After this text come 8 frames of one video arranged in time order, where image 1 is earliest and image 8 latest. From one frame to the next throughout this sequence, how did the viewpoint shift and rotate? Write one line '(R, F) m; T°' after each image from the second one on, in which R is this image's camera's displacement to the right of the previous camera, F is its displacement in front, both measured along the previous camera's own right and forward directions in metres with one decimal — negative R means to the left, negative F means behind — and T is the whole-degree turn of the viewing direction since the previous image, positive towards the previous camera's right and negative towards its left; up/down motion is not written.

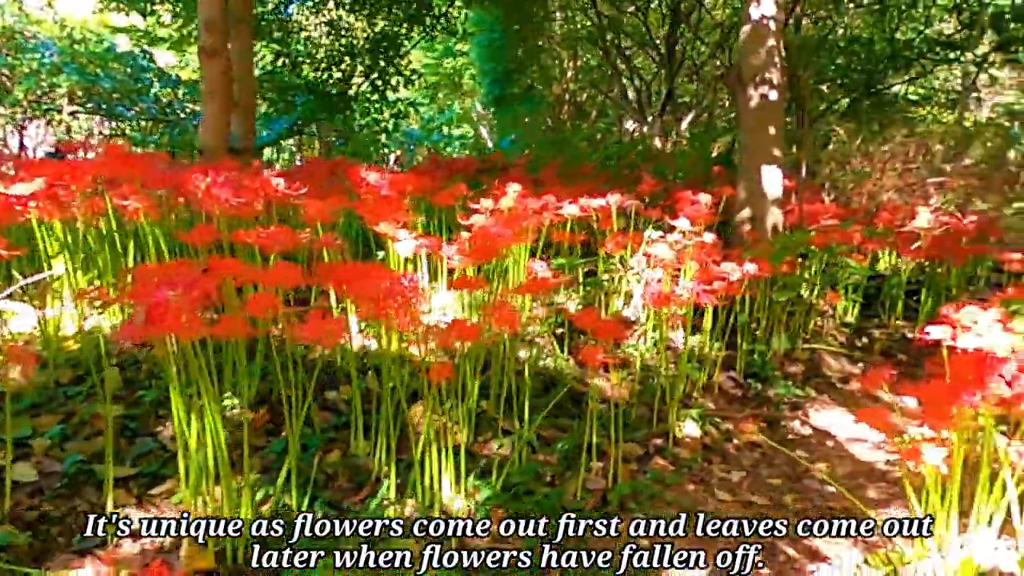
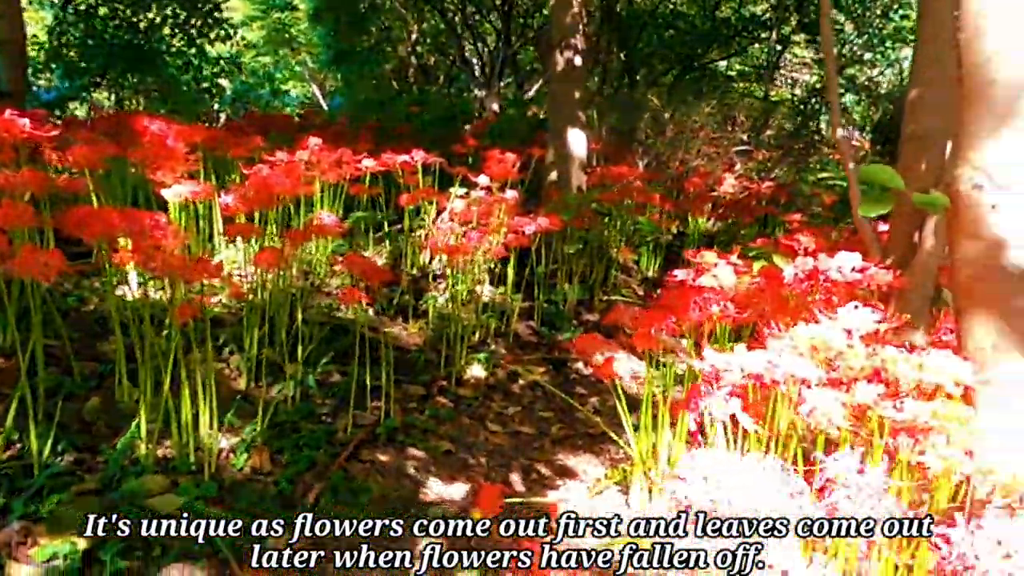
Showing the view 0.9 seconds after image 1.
(+0.3, -0.2) m; +11°
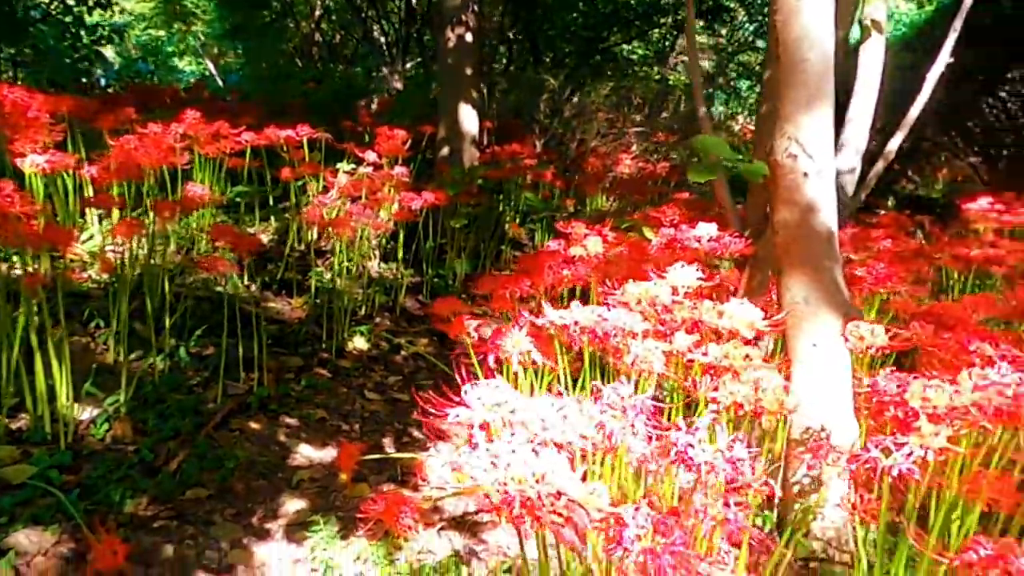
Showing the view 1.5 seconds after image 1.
(+0.2, -0.1) m; +6°
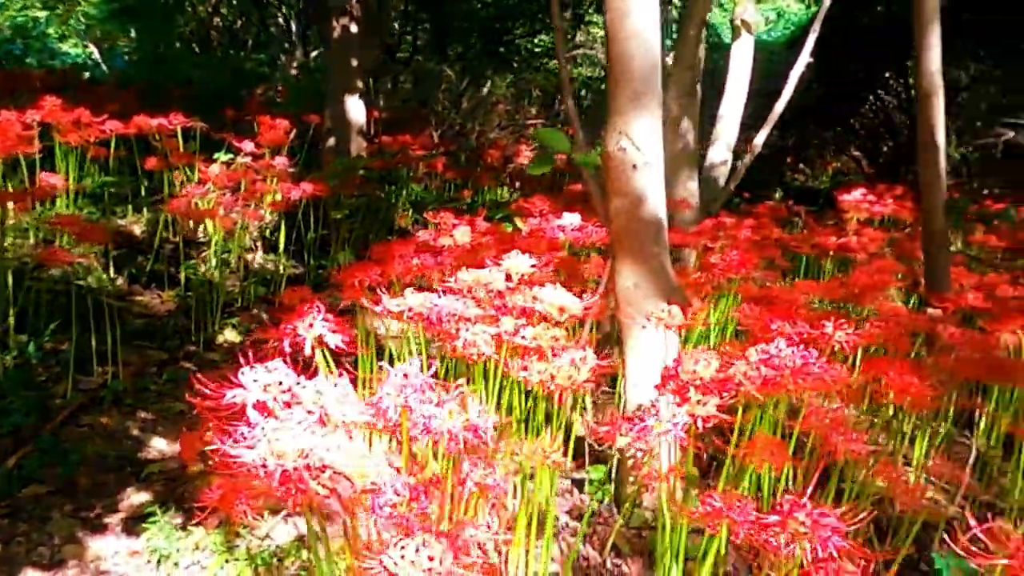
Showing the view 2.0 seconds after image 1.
(+0.2, -0.1) m; +6°
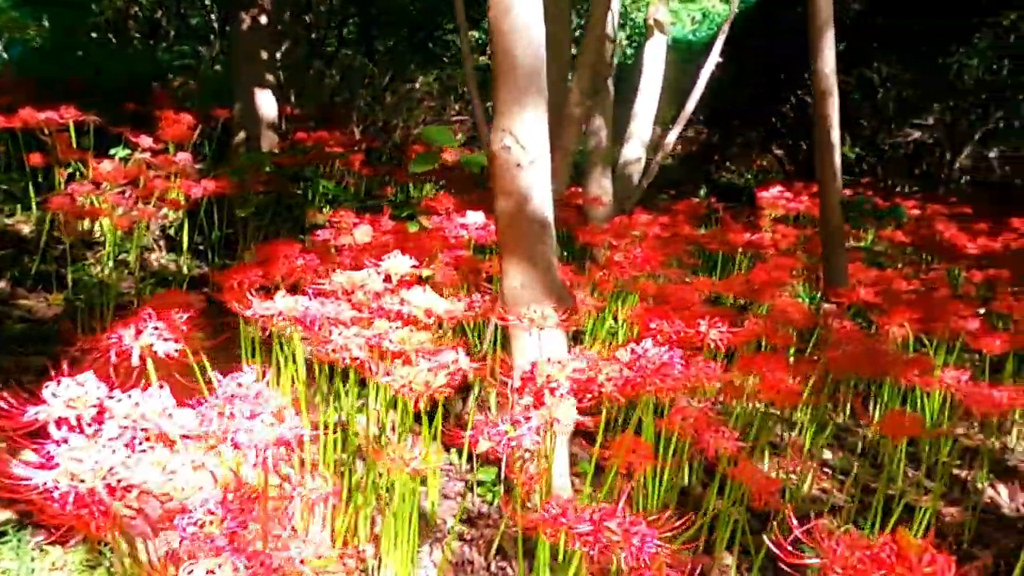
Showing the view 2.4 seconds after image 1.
(+0.1, 0.0) m; +5°
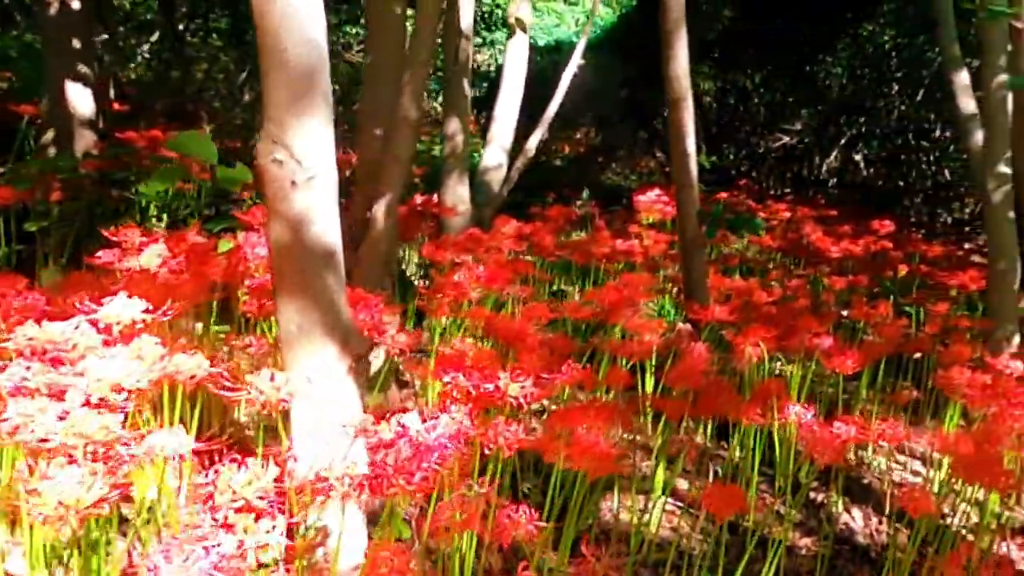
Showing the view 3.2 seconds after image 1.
(+0.3, +0.3) m; +8°
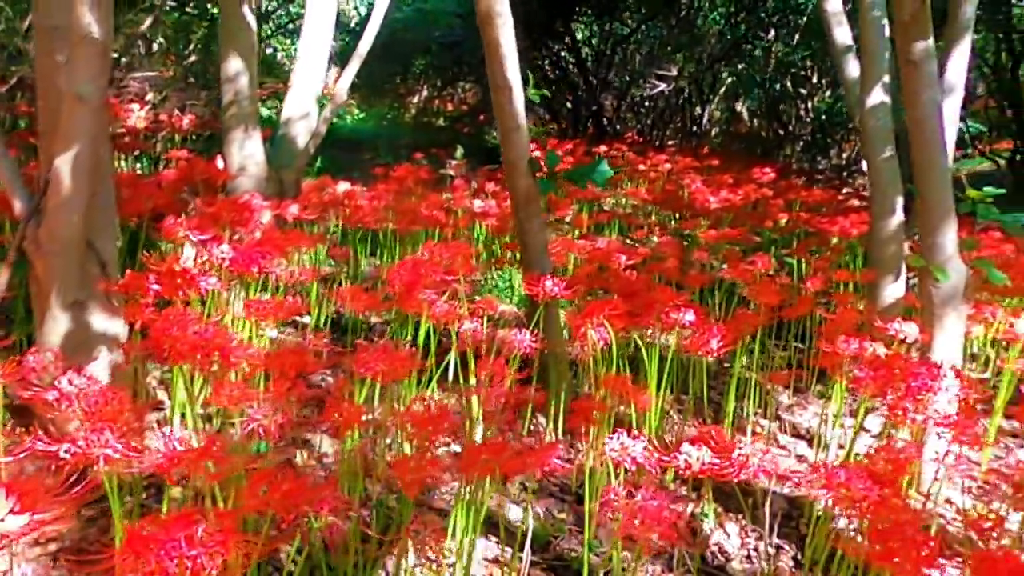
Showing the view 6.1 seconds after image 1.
(+0.4, +0.7) m; +7°
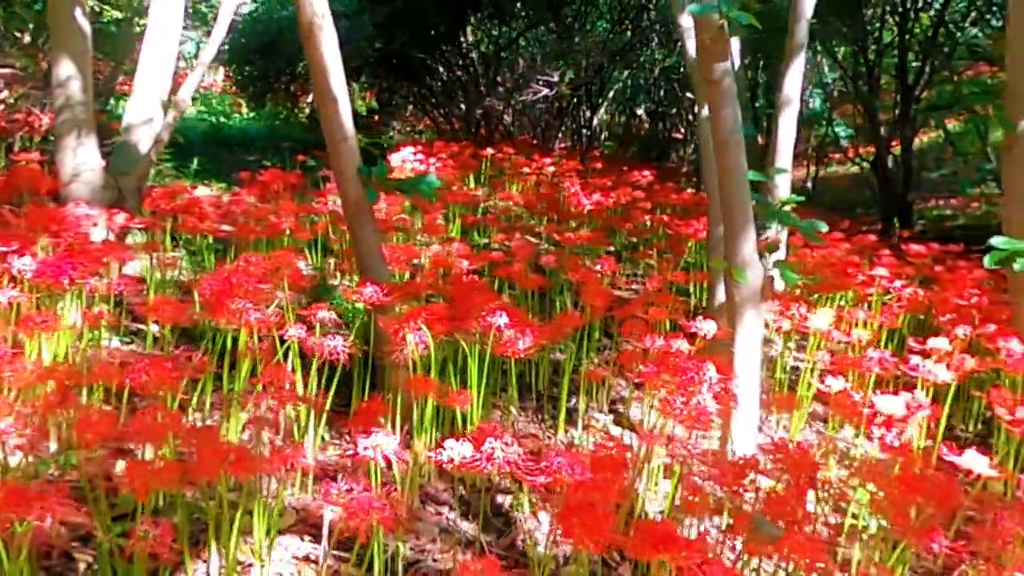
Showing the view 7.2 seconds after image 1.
(+0.3, -0.1) m; +7°
